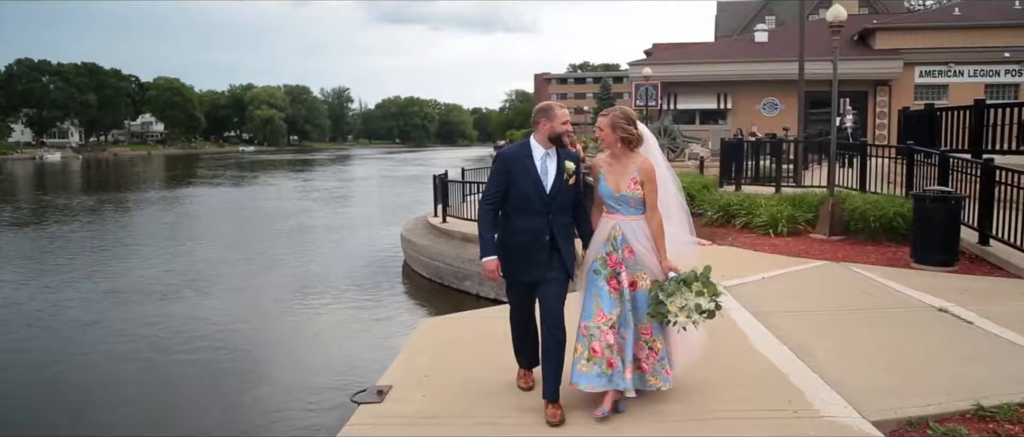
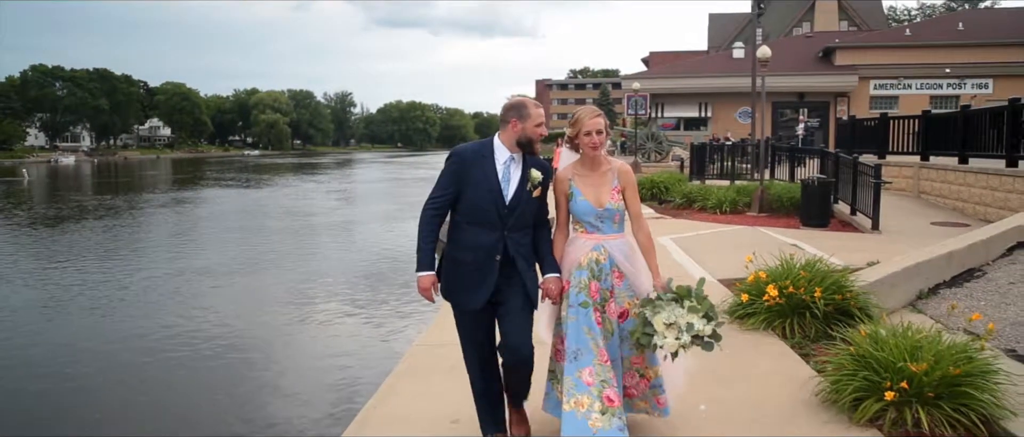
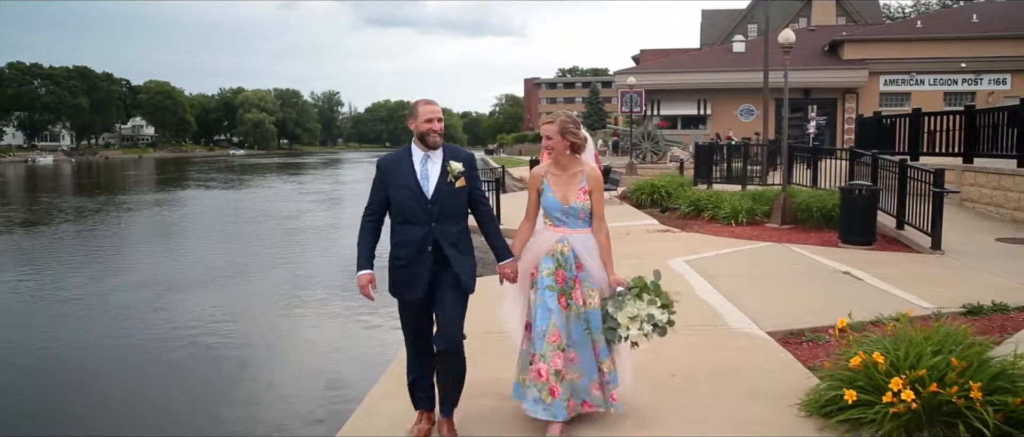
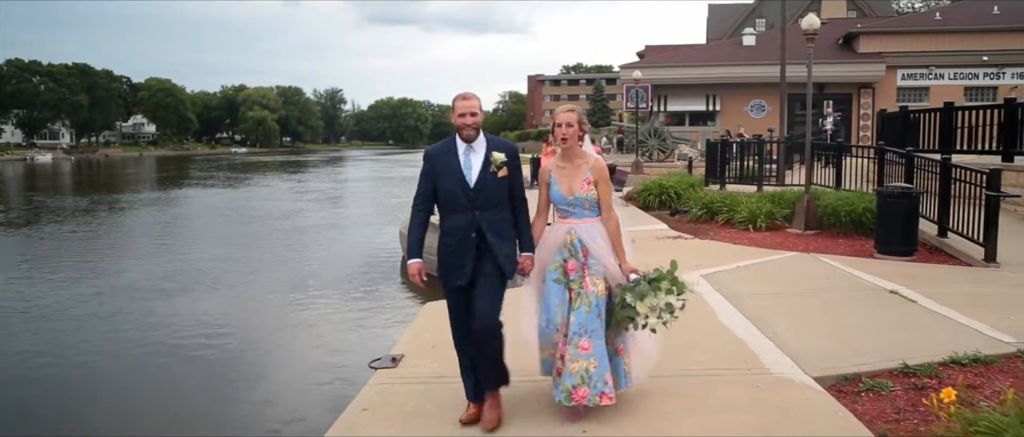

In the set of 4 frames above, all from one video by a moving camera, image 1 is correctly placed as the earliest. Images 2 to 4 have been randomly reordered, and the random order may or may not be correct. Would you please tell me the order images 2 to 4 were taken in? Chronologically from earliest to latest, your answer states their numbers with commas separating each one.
4, 3, 2
